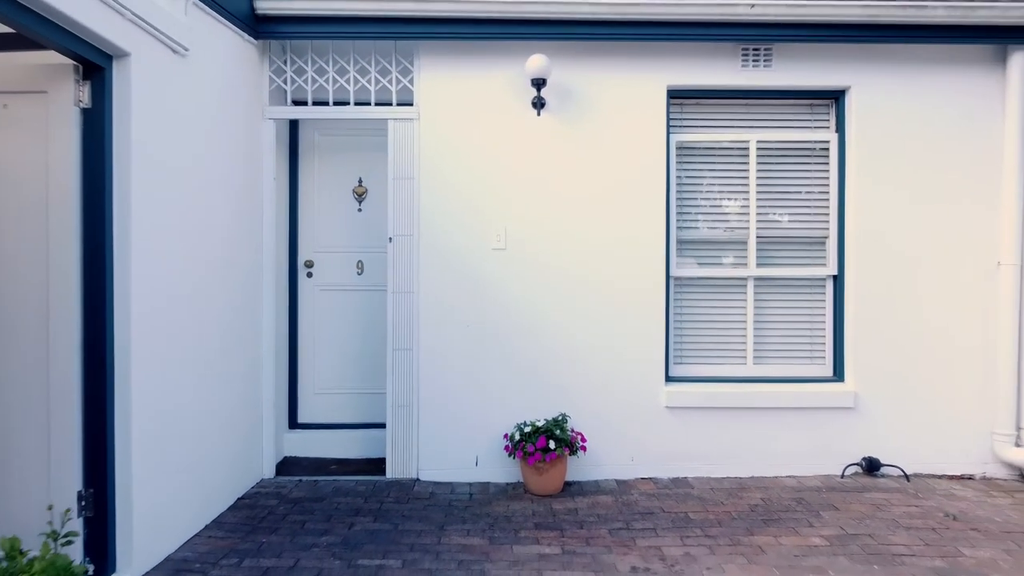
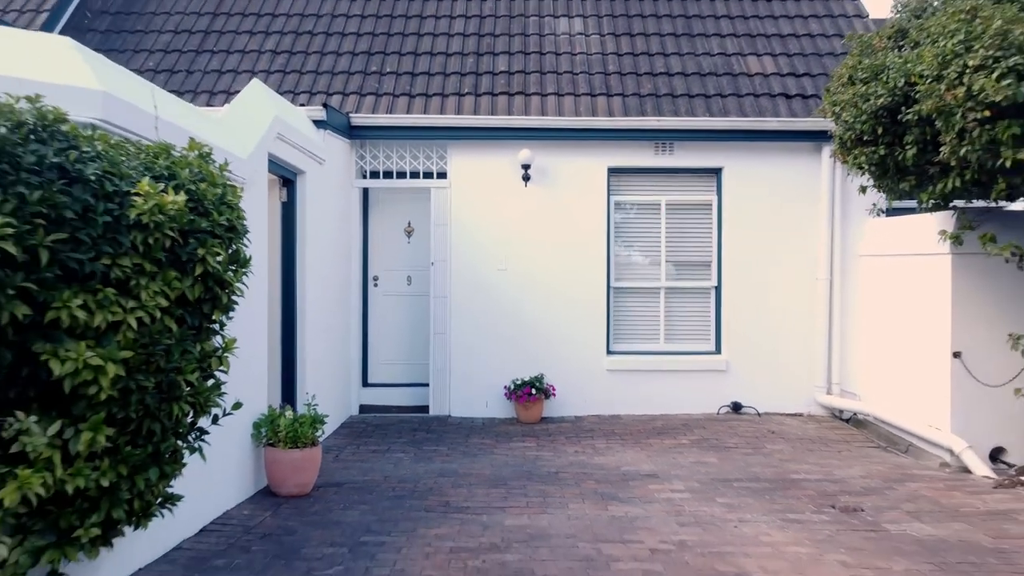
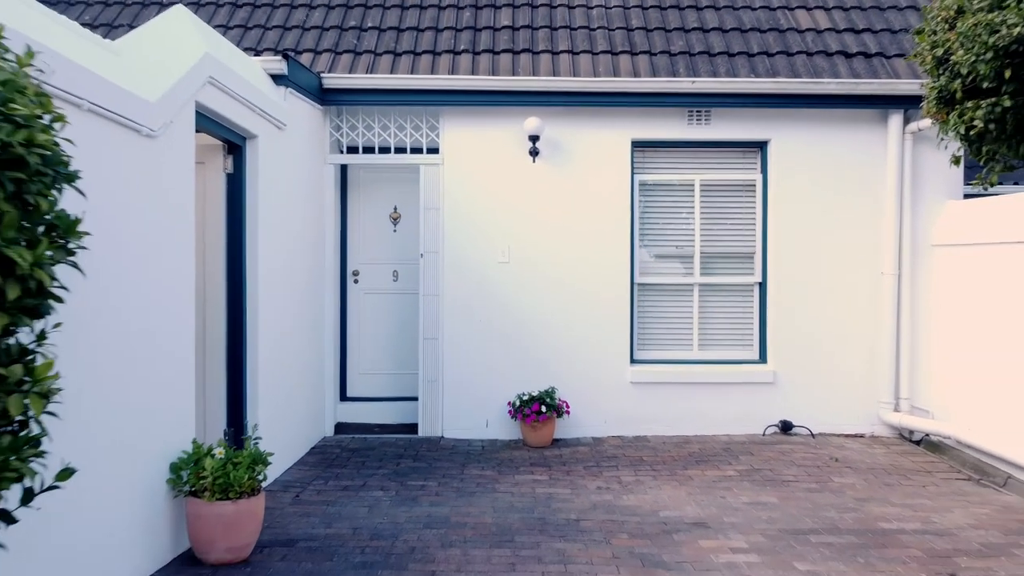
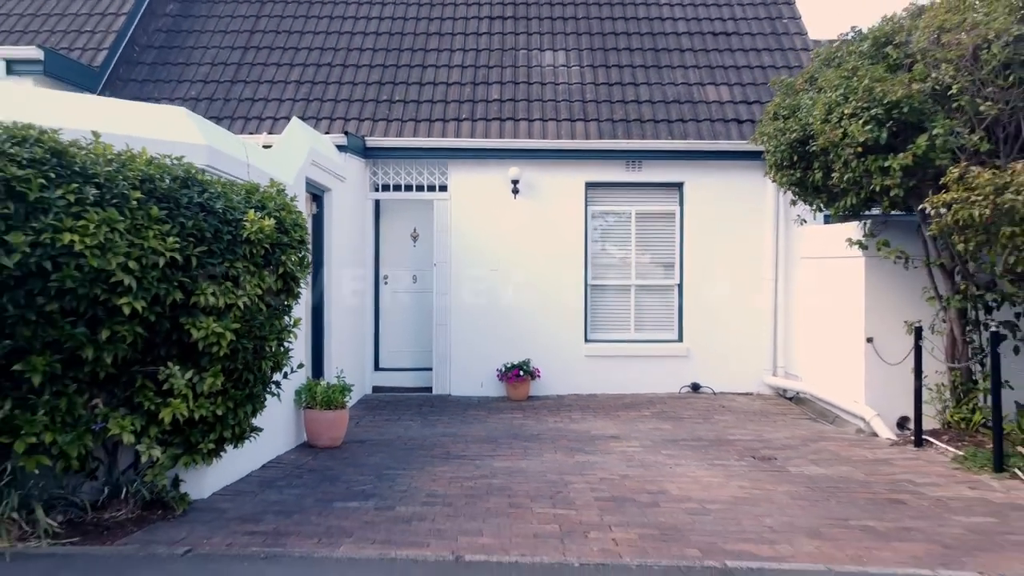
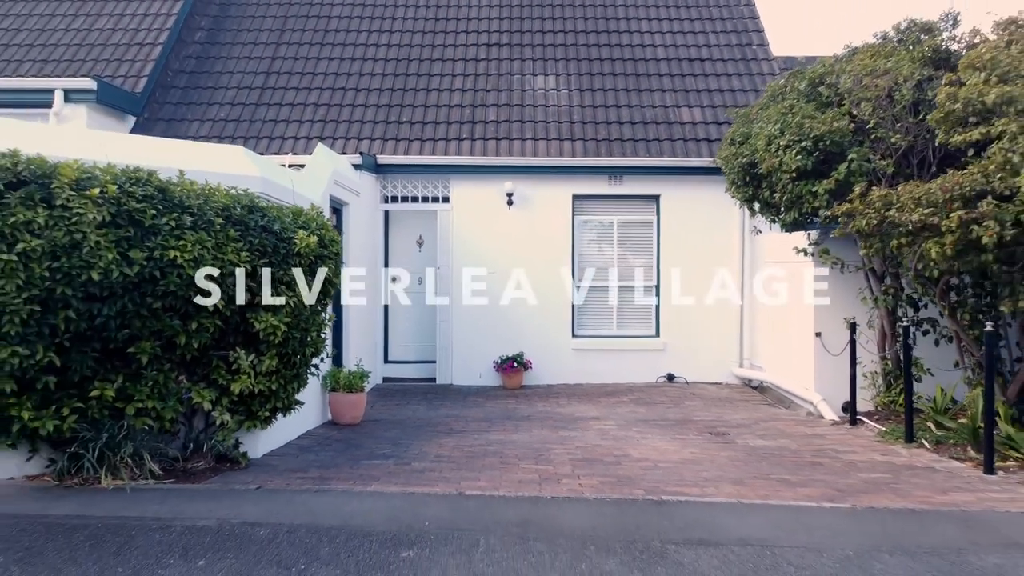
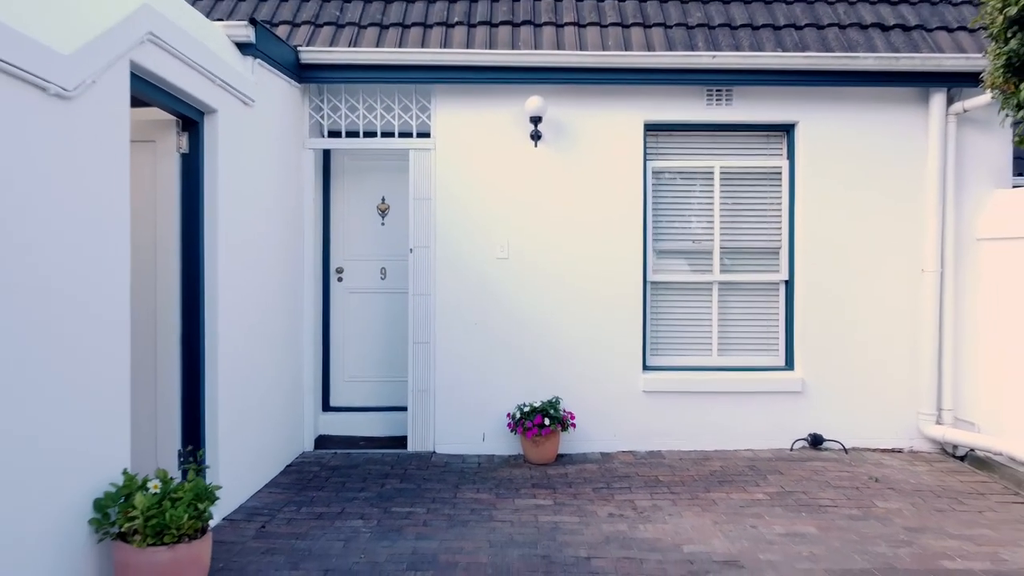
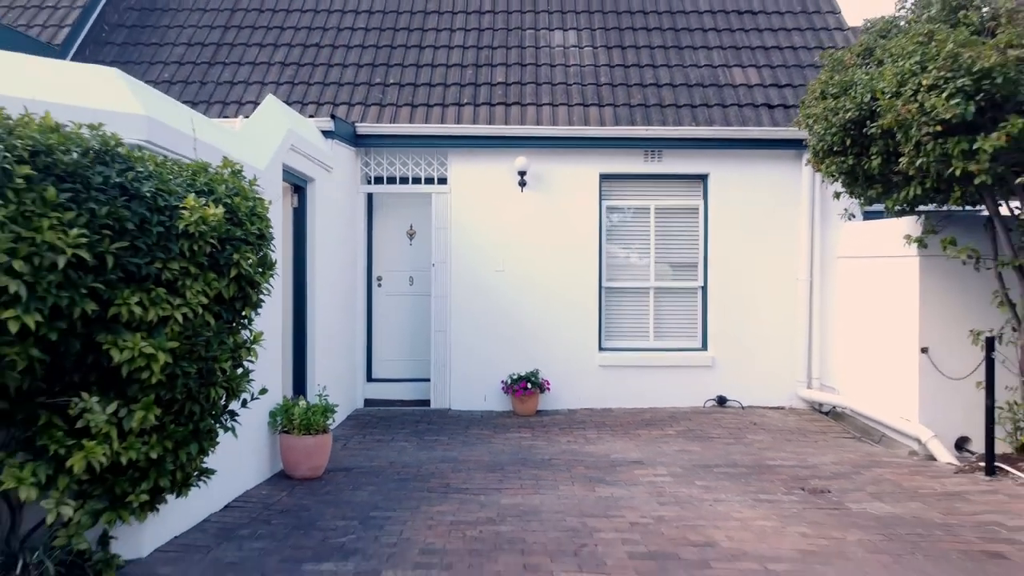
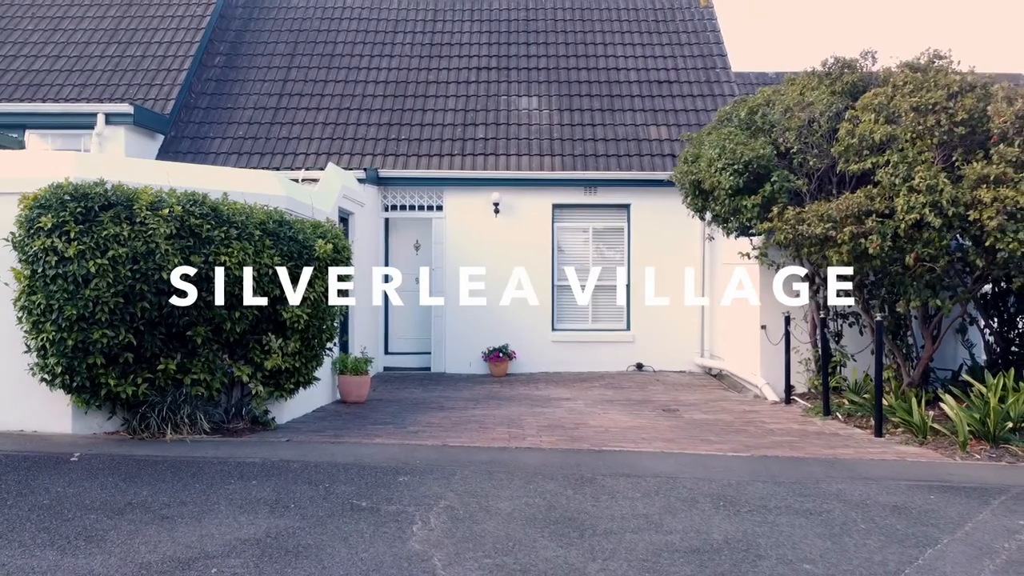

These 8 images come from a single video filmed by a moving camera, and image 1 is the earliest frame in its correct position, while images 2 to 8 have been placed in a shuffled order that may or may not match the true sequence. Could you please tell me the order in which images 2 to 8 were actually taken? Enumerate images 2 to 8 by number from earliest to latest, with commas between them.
6, 3, 2, 7, 4, 5, 8
